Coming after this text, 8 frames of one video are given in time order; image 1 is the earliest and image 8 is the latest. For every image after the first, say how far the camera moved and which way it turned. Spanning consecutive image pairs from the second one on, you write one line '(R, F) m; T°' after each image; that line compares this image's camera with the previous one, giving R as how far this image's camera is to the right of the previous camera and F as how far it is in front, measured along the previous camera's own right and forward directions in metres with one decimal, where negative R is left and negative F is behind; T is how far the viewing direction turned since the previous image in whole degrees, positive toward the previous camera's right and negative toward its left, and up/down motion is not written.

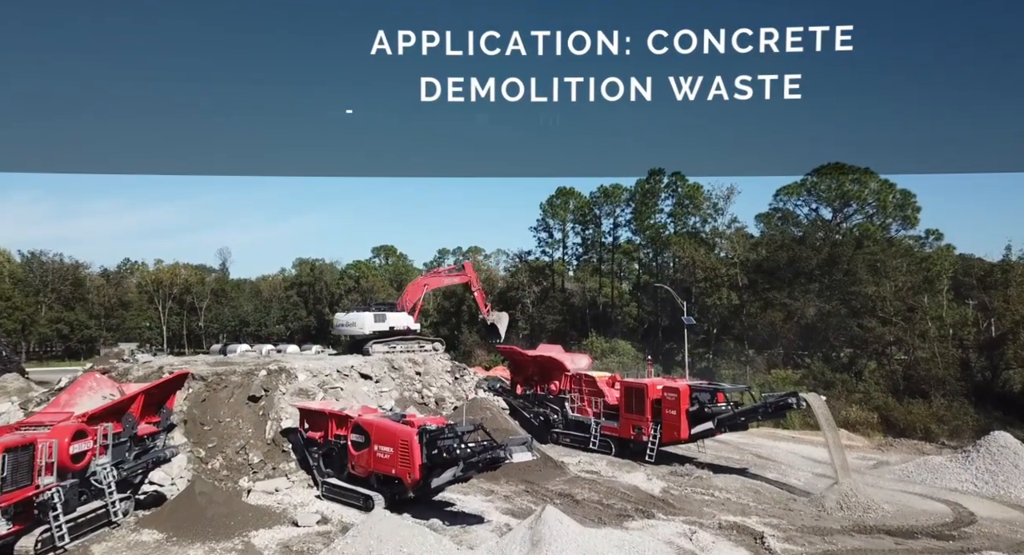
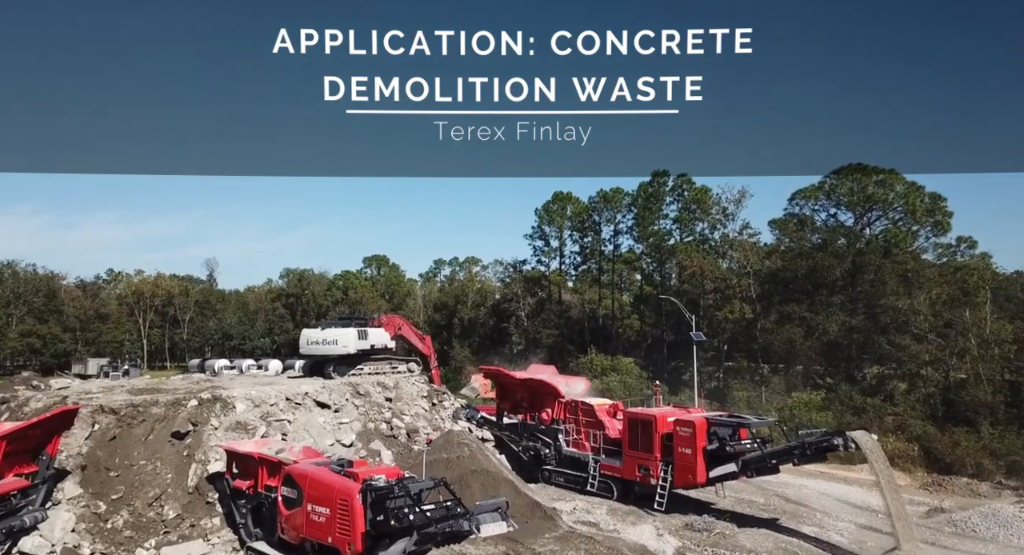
(+0.4, +2.9) m; 0°
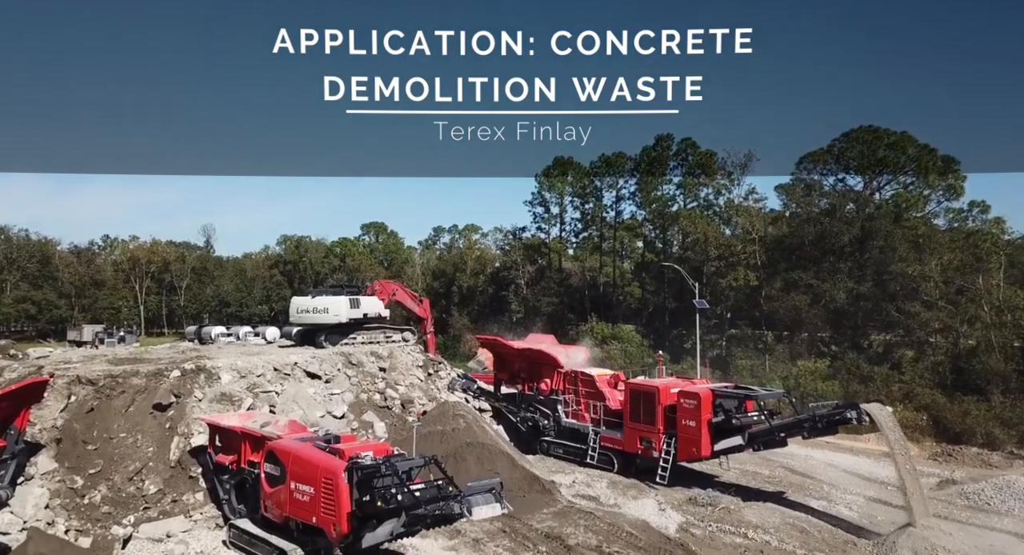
(+0.1, +0.7) m; 0°
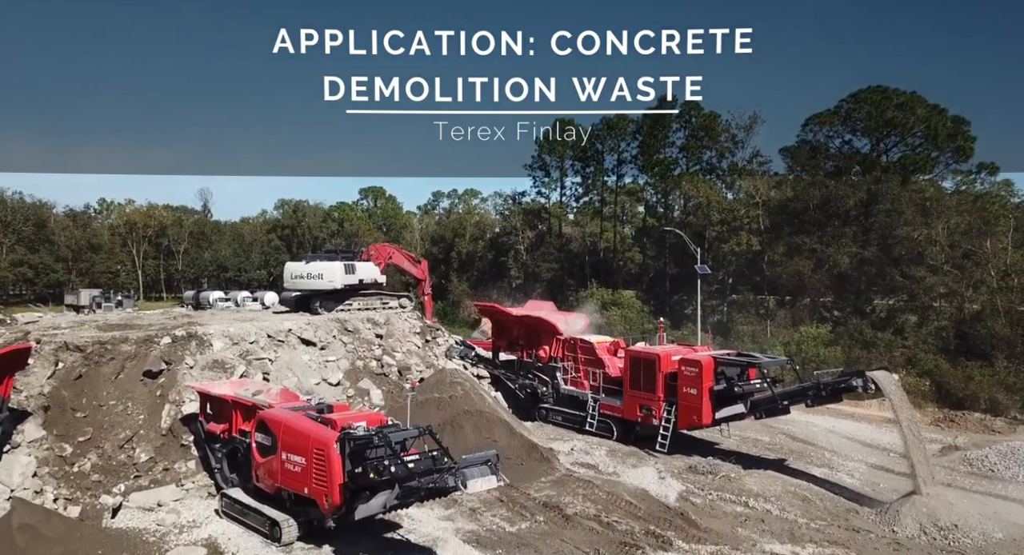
(0.0, +0.4) m; 0°
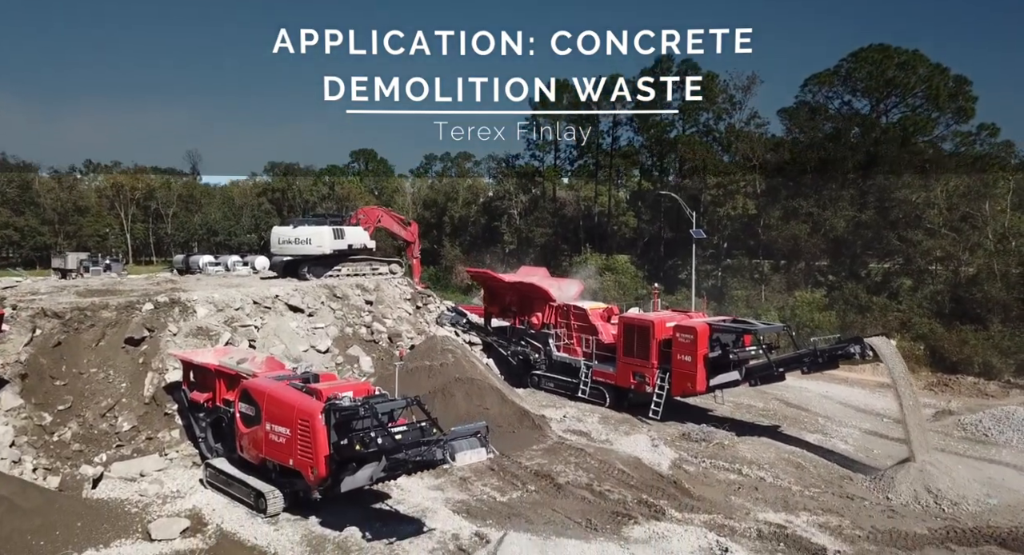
(0.0, +0.3) m; 0°
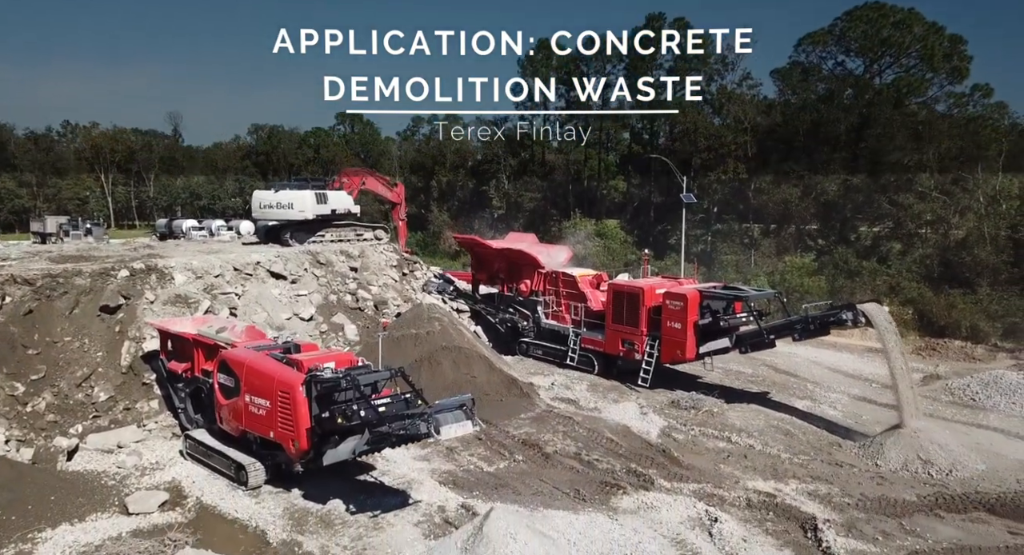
(0.0, +0.3) m; +1°
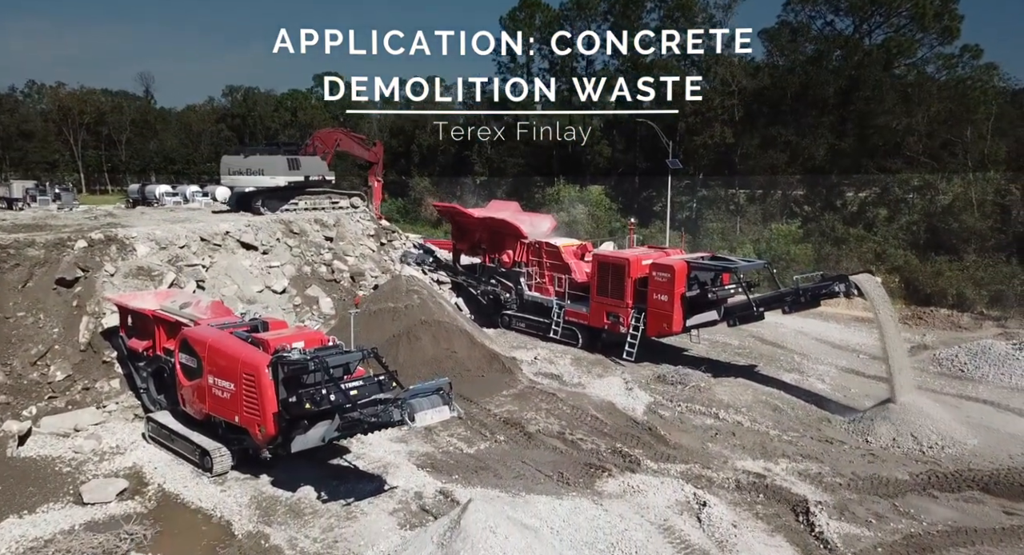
(0.0, +0.5) m; +1°
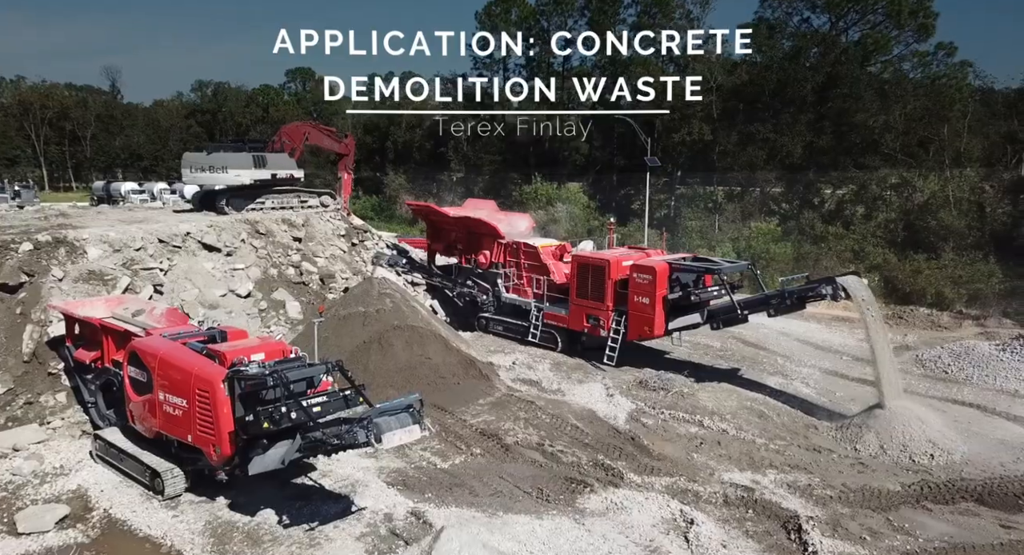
(0.0, +0.5) m; +2°
